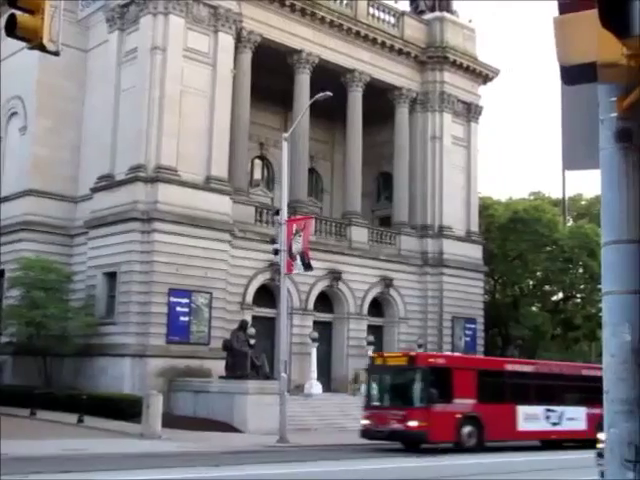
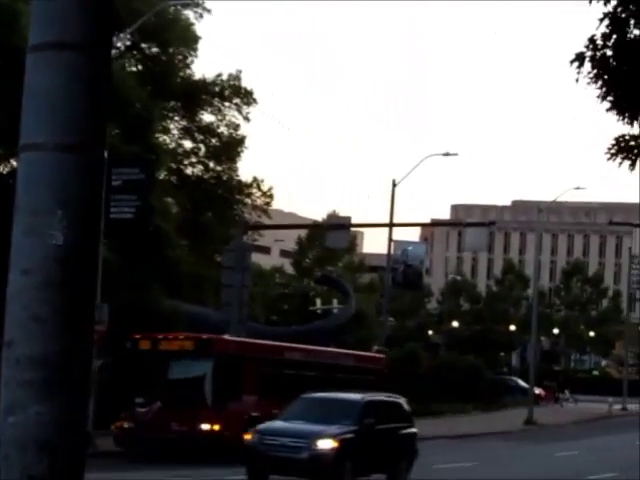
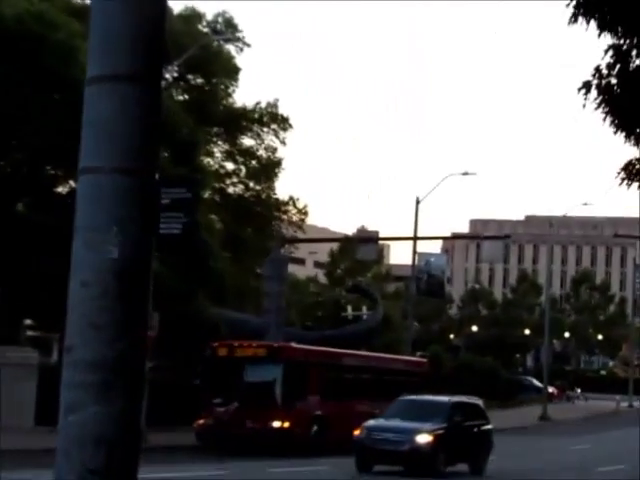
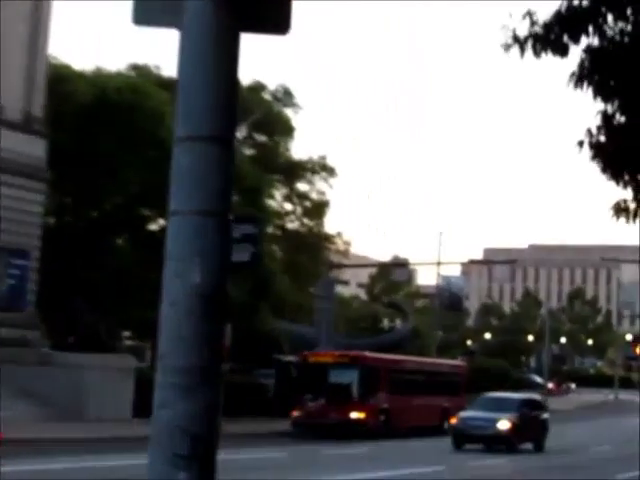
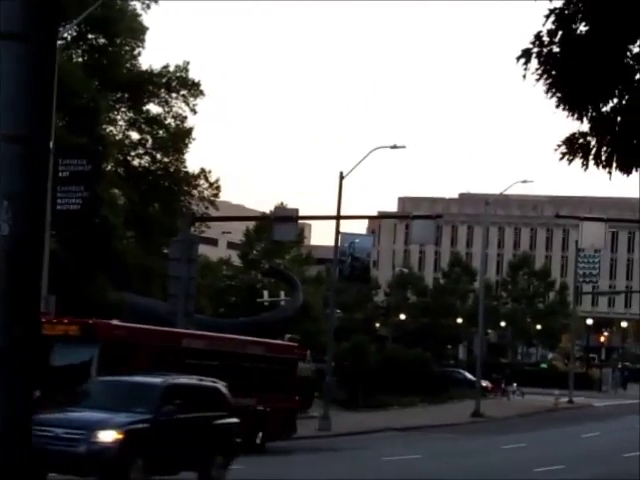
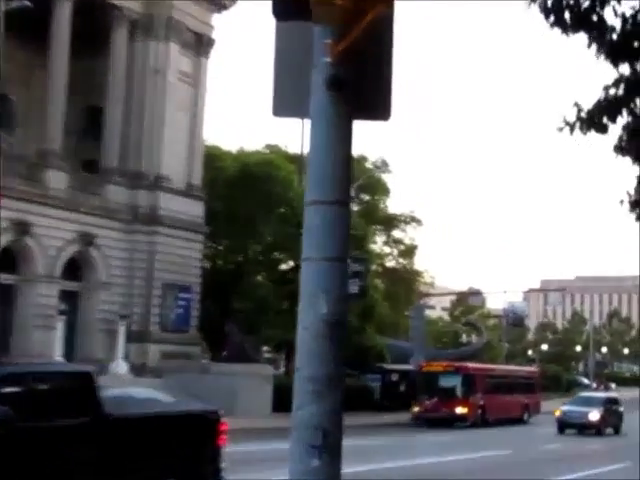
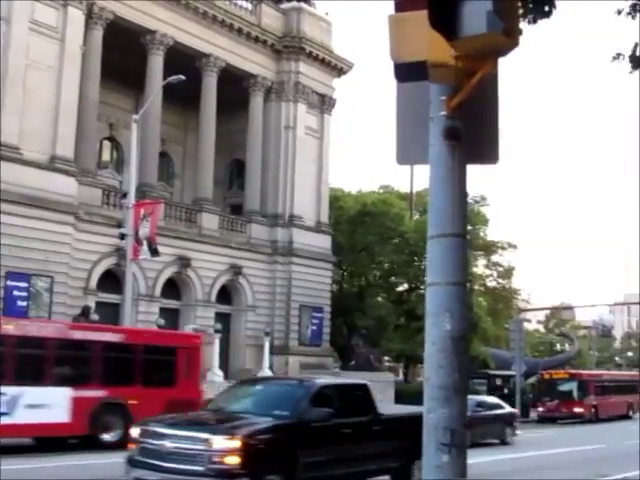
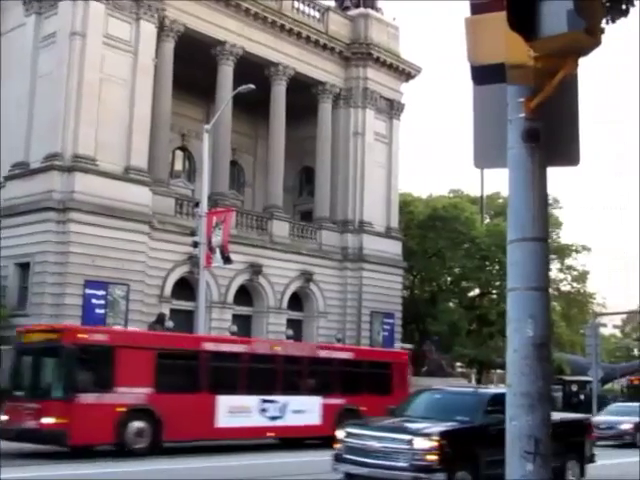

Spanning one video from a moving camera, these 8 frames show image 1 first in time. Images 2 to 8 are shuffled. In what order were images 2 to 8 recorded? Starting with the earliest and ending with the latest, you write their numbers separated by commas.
8, 7, 6, 4, 3, 2, 5
